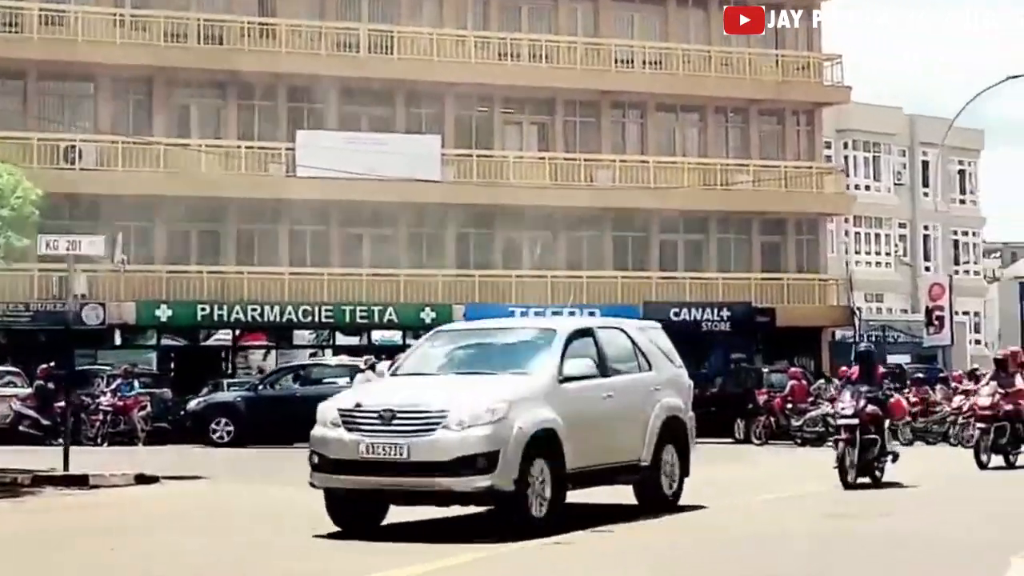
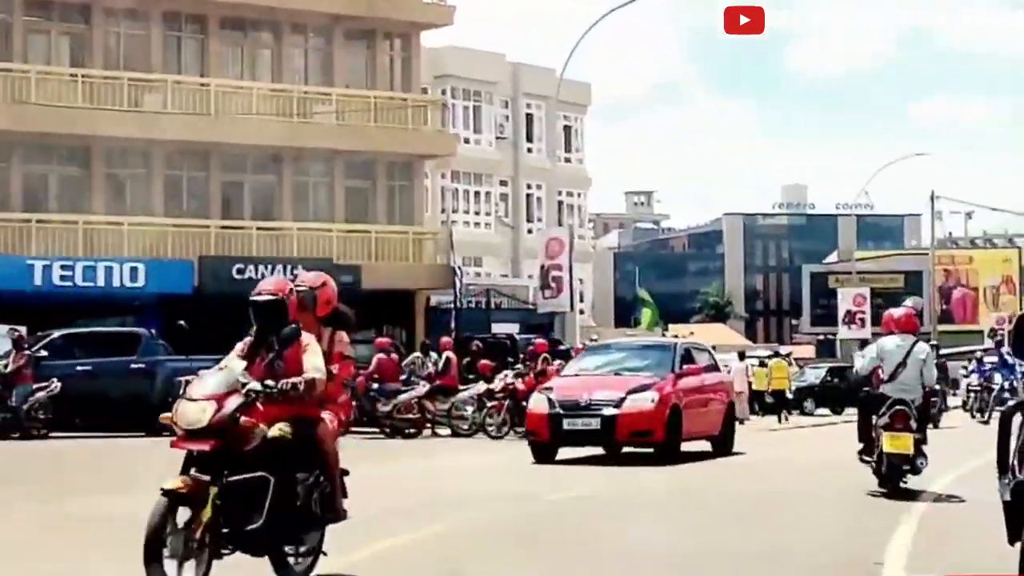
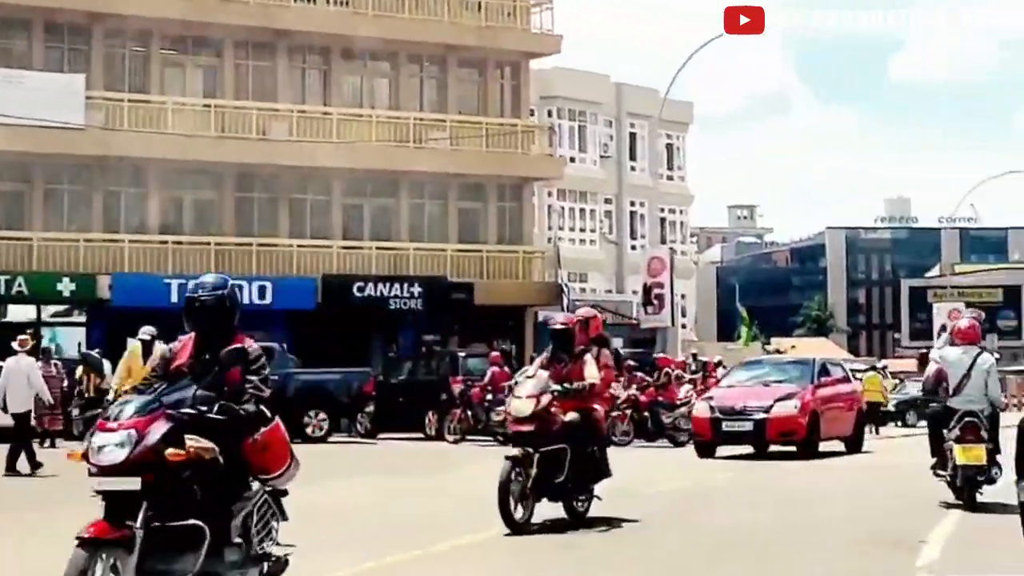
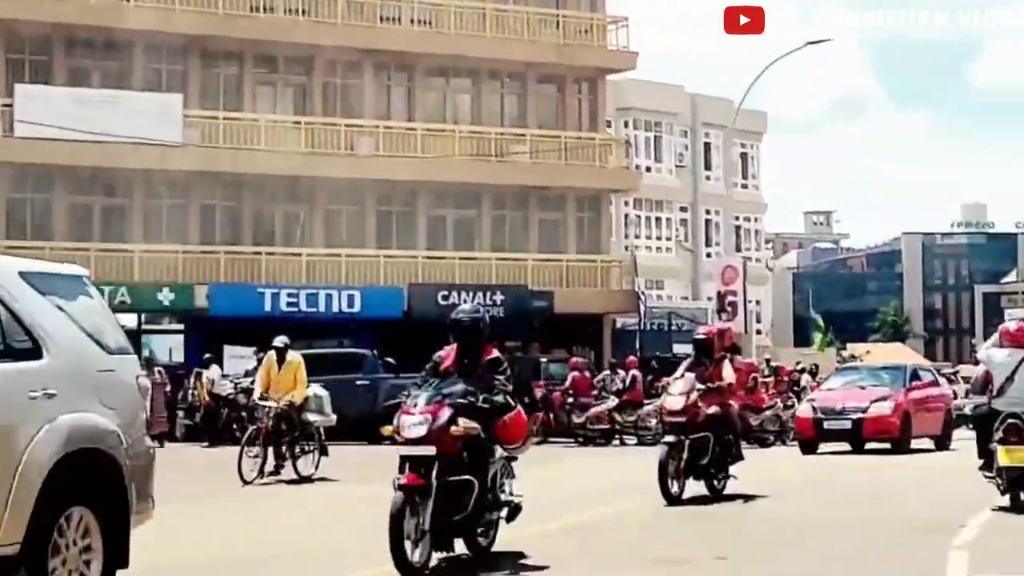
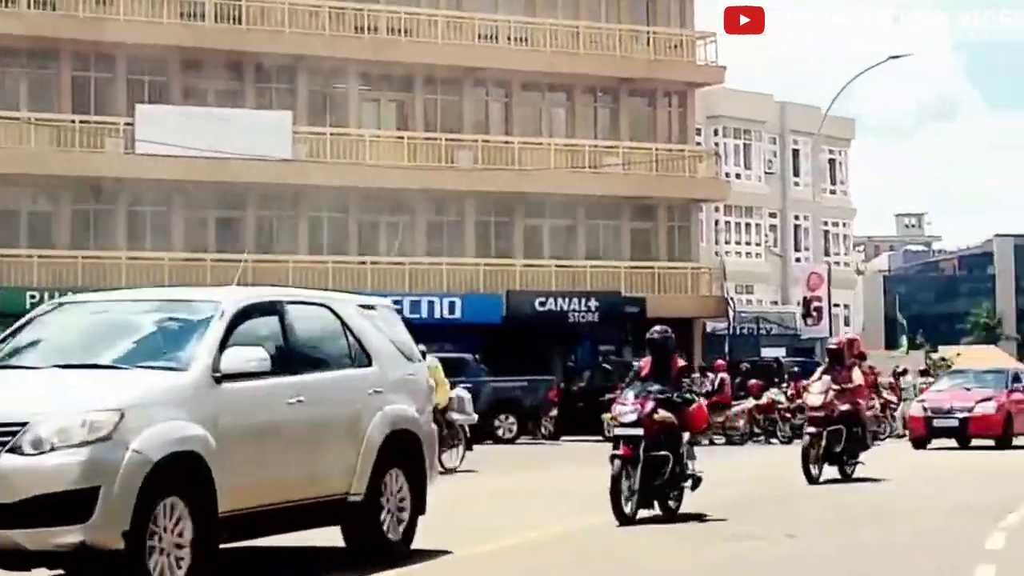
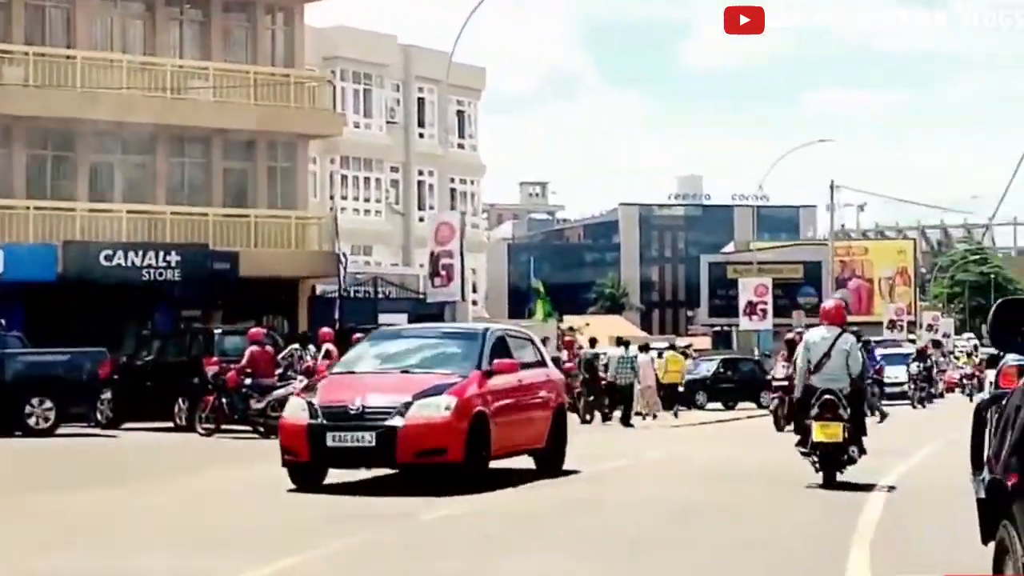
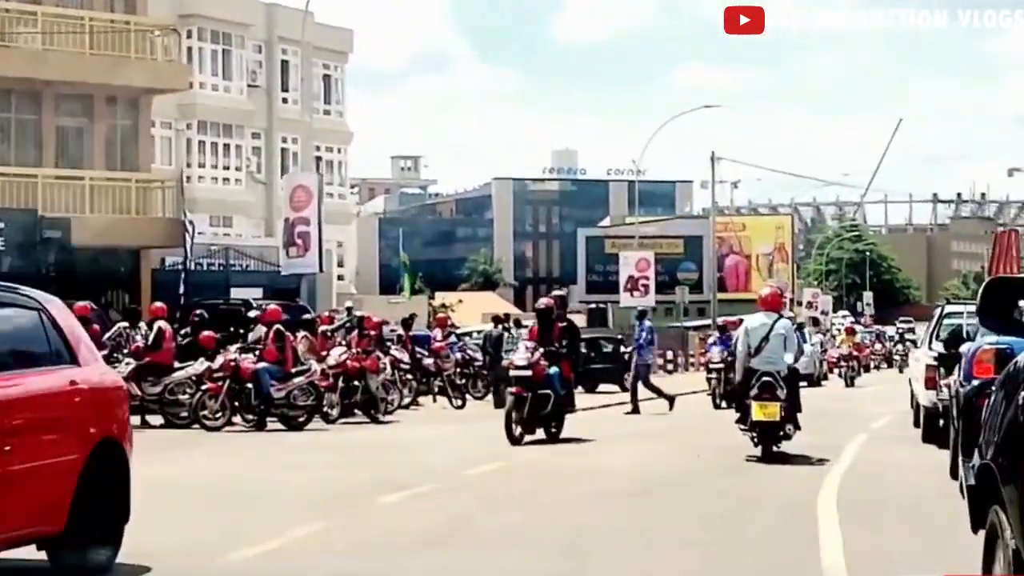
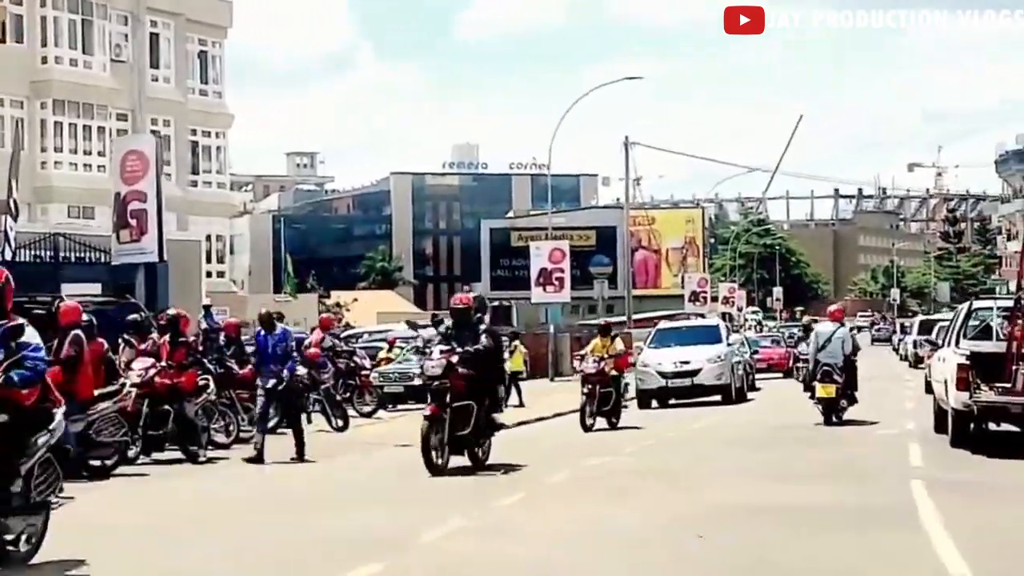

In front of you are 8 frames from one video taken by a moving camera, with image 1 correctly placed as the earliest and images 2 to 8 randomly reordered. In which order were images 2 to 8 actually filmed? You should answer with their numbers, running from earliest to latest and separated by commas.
5, 4, 3, 2, 6, 7, 8
